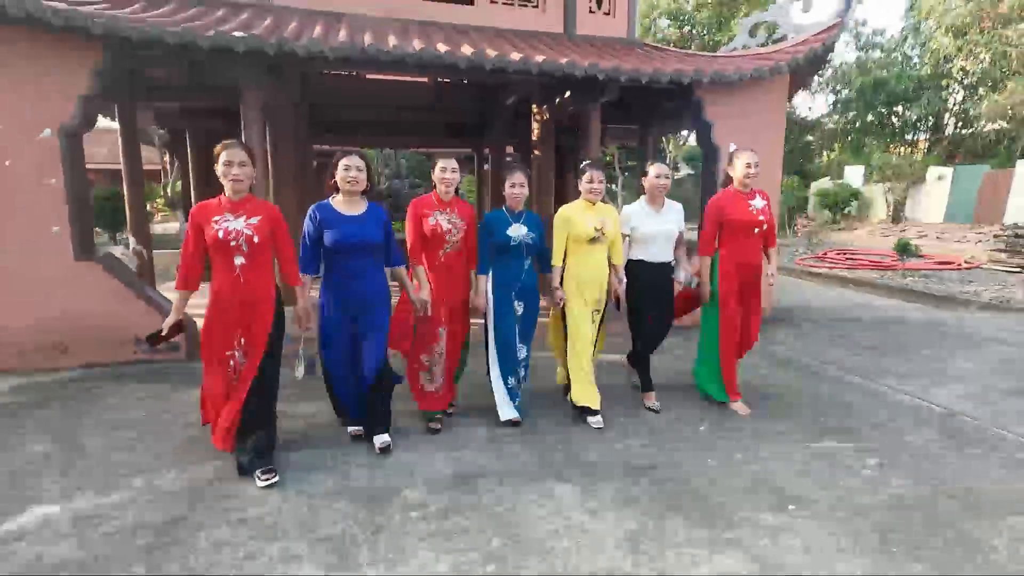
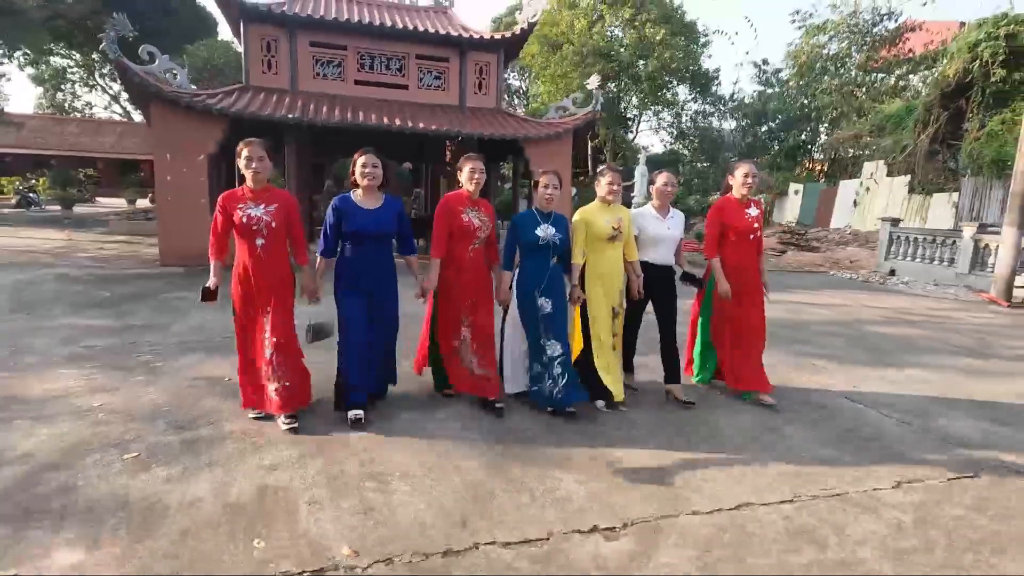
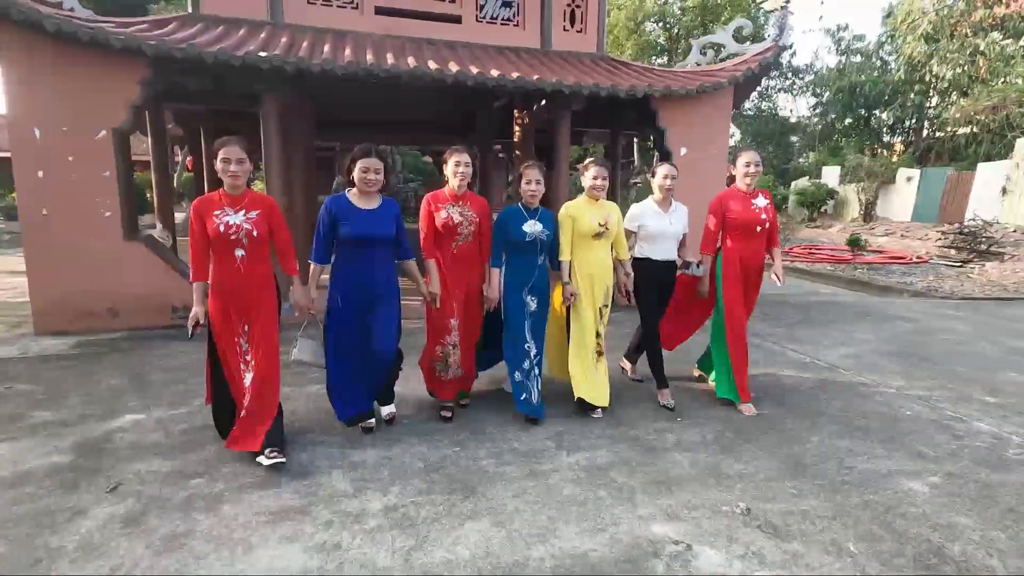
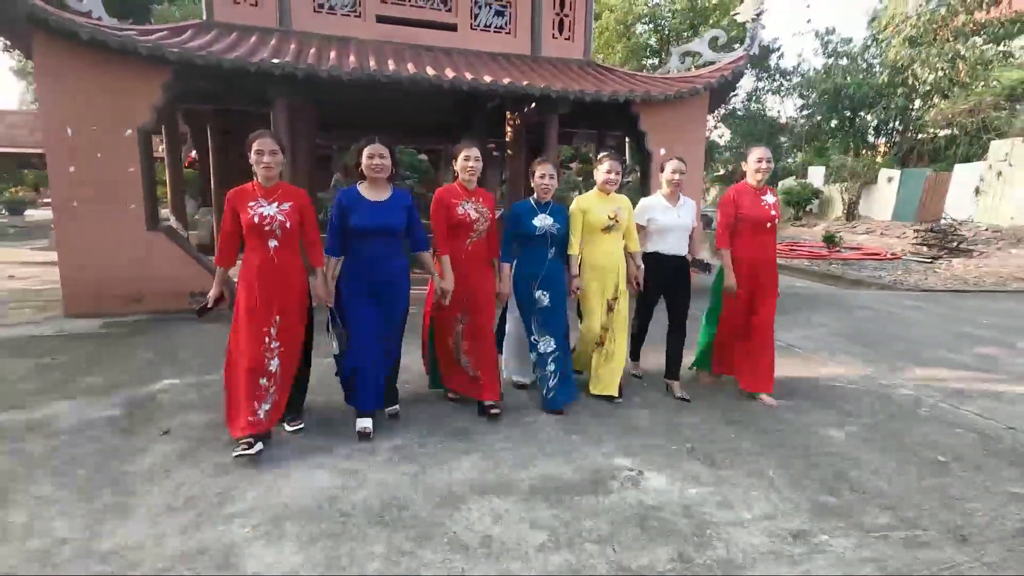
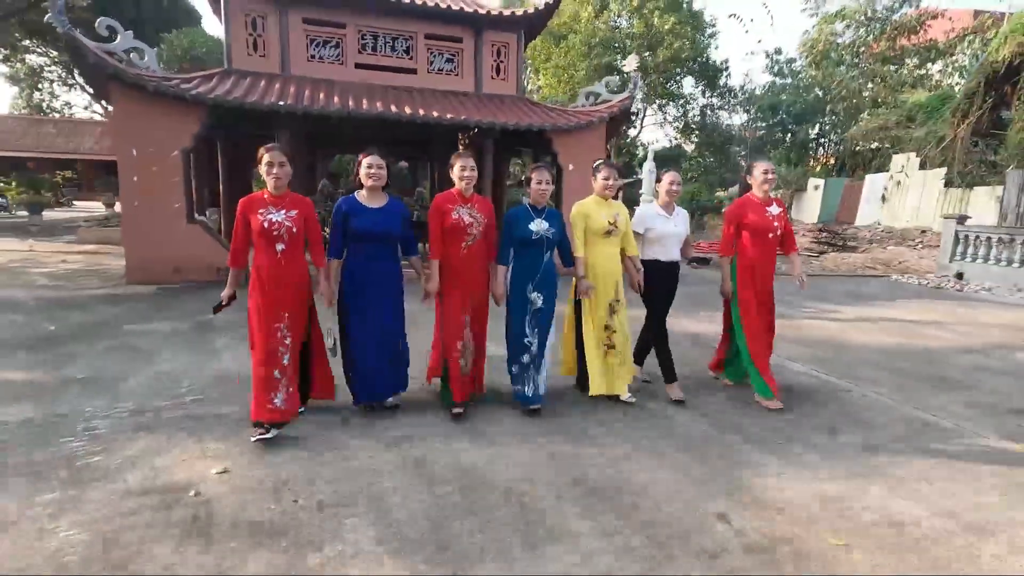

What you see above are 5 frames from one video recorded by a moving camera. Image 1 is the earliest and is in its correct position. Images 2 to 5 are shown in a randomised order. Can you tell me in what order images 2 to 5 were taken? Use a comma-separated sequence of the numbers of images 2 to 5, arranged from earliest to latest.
3, 4, 5, 2
